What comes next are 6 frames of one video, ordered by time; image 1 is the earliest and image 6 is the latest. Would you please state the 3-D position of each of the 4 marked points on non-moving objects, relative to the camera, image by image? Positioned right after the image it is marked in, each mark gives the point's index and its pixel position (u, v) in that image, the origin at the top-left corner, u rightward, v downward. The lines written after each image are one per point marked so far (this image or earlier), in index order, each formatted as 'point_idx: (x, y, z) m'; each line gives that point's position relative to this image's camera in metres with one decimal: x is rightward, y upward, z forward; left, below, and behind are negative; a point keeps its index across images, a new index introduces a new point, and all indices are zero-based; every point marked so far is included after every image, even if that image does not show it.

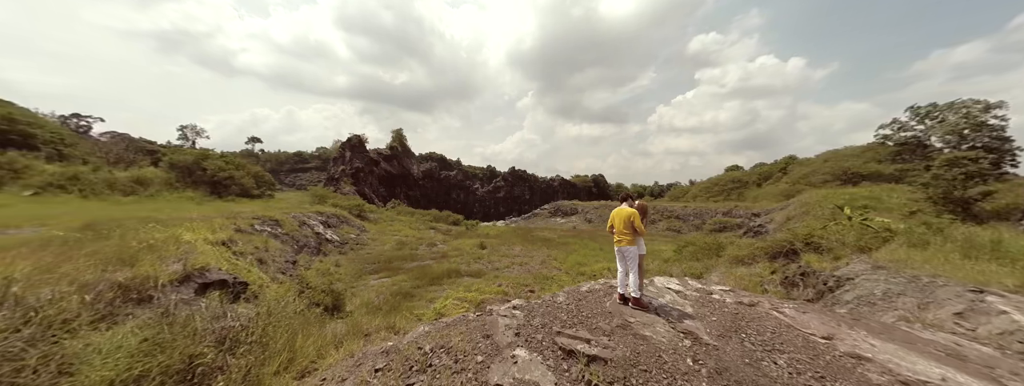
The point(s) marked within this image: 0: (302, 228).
0: (-9.6, -1.6, +13.2) m
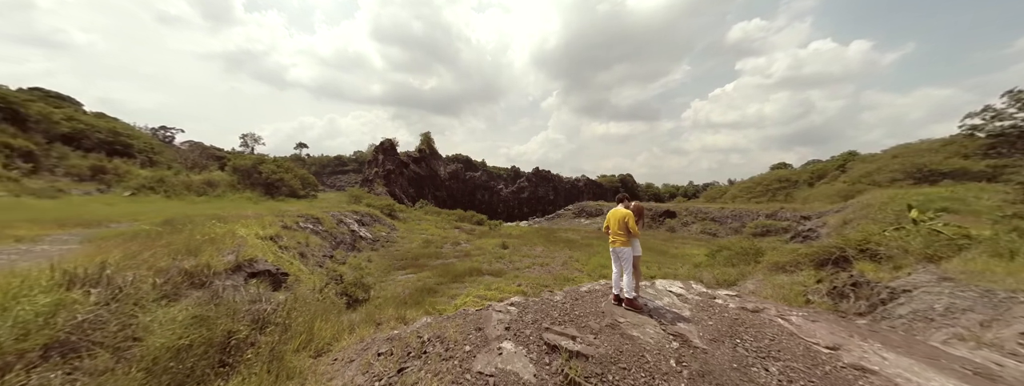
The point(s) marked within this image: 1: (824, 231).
0: (-8.6, -1.6, +14.4) m
1: (+21.0, -2.5, +19.3) m
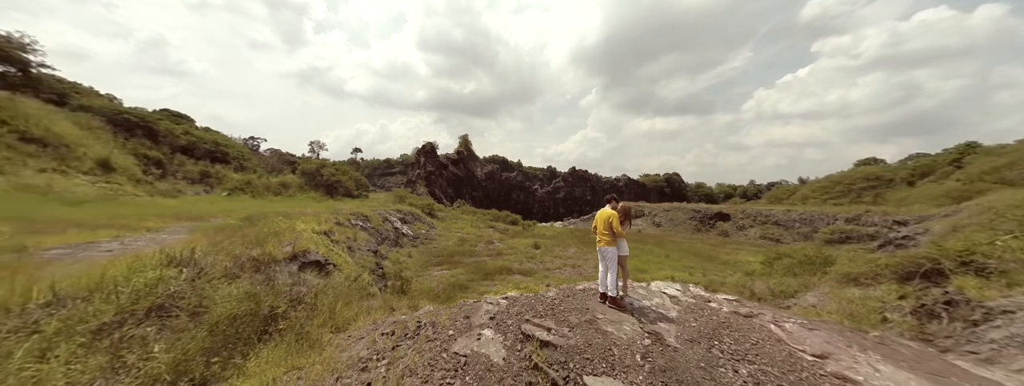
0: (-7.0, -1.6, +15.9) m
1: (+23.0, -2.5, +16.2) m
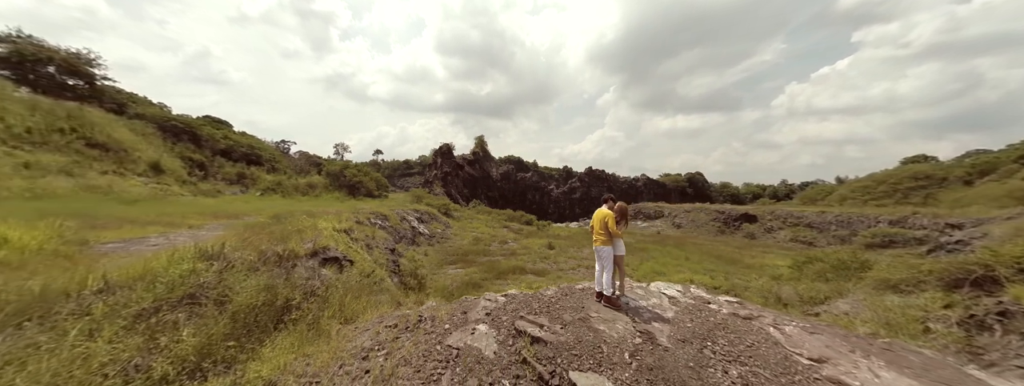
0: (-6.2, -1.7, +16.4) m
1: (+23.7, -2.6, +14.7) m
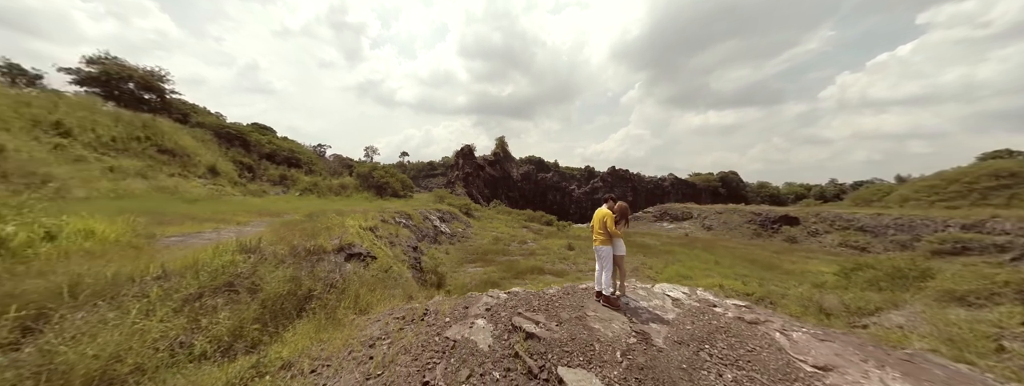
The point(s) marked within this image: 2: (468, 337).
0: (-5.1, -1.7, +17.0) m
1: (+24.6, -2.6, +12.6) m
2: (-0.5, -1.7, +3.4) m
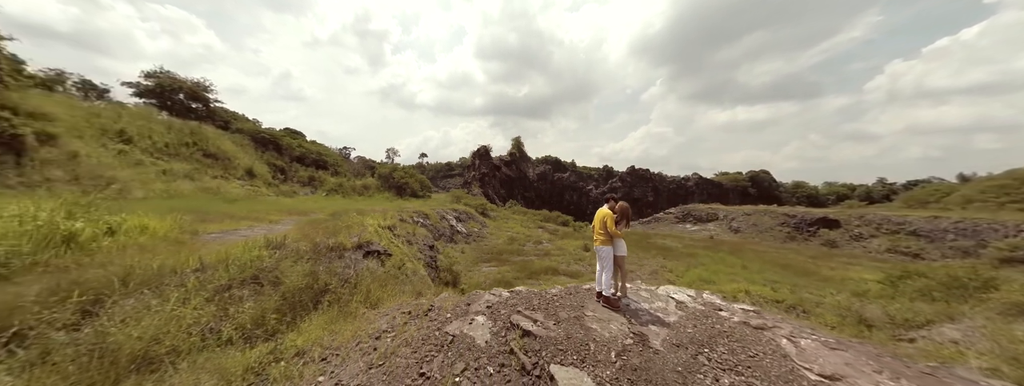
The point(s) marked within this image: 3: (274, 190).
0: (-4.1, -1.7, +17.4) m
1: (+25.2, -2.6, +10.9) m
2: (-0.5, -1.7, +3.5) m
3: (-15.7, +0.2, +19.0) m
